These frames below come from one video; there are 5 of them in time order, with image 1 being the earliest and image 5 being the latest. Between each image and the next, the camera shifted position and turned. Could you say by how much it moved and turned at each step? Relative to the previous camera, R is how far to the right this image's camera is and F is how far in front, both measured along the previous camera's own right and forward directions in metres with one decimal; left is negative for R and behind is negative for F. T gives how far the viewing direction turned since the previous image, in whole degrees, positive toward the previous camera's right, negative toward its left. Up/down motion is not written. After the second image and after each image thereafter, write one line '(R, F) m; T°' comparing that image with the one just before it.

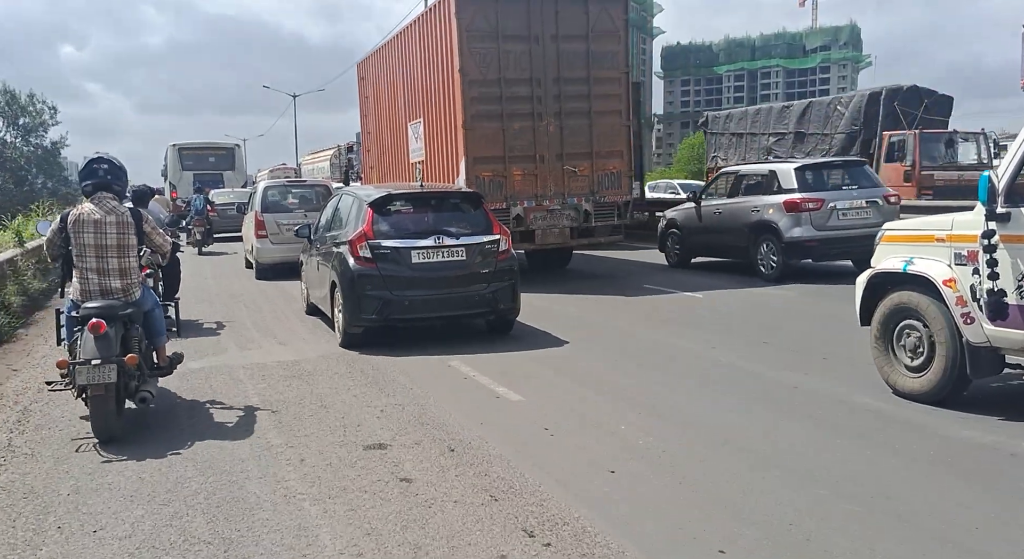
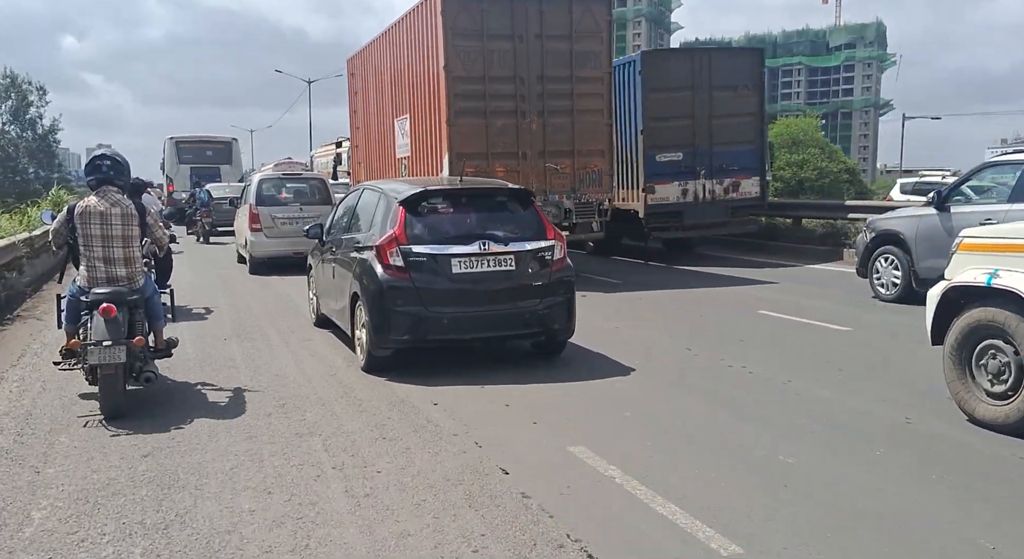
(-0.4, +1.3) m; 0°
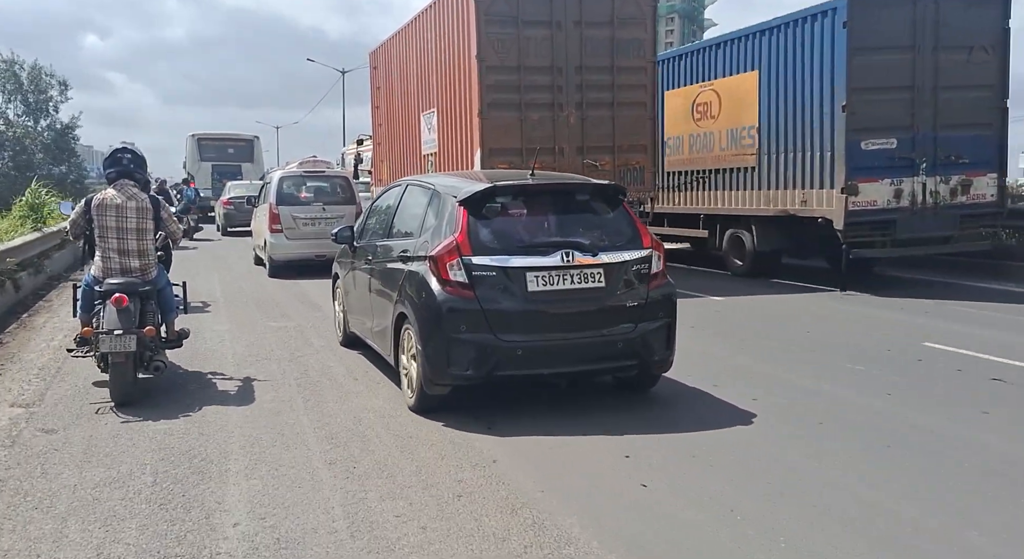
(-0.4, +1.3) m; -1°
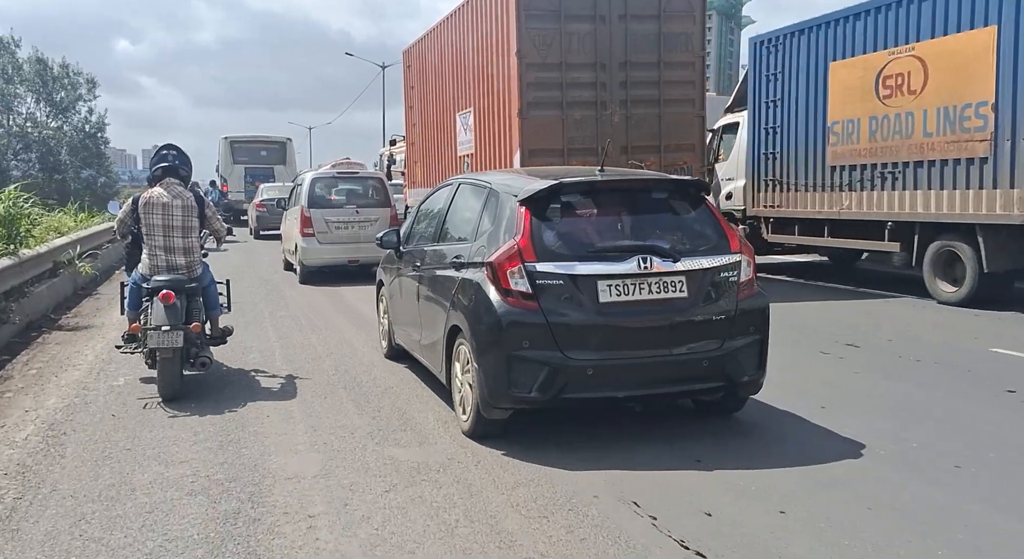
(-0.2, +0.6) m; -2°
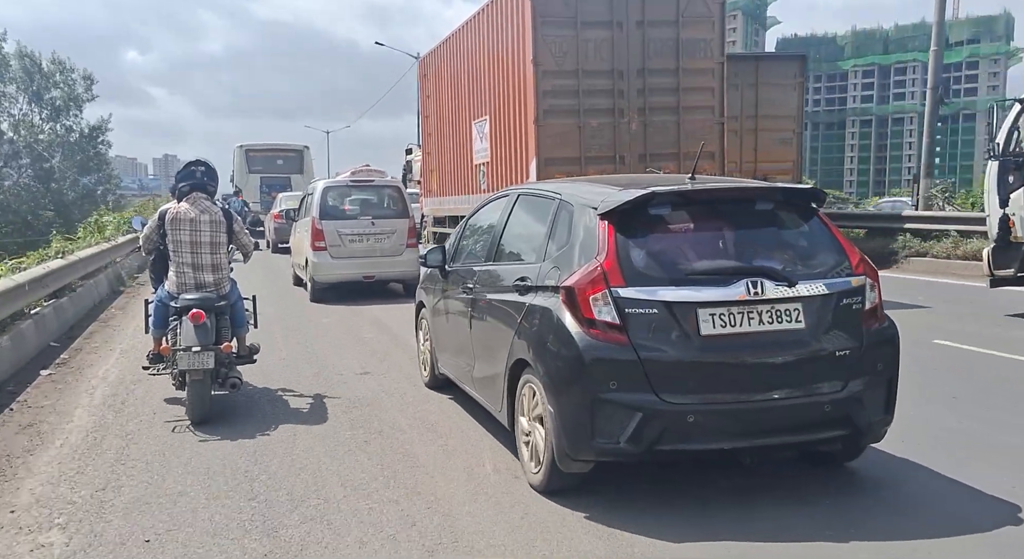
(-0.3, +0.7) m; -1°
